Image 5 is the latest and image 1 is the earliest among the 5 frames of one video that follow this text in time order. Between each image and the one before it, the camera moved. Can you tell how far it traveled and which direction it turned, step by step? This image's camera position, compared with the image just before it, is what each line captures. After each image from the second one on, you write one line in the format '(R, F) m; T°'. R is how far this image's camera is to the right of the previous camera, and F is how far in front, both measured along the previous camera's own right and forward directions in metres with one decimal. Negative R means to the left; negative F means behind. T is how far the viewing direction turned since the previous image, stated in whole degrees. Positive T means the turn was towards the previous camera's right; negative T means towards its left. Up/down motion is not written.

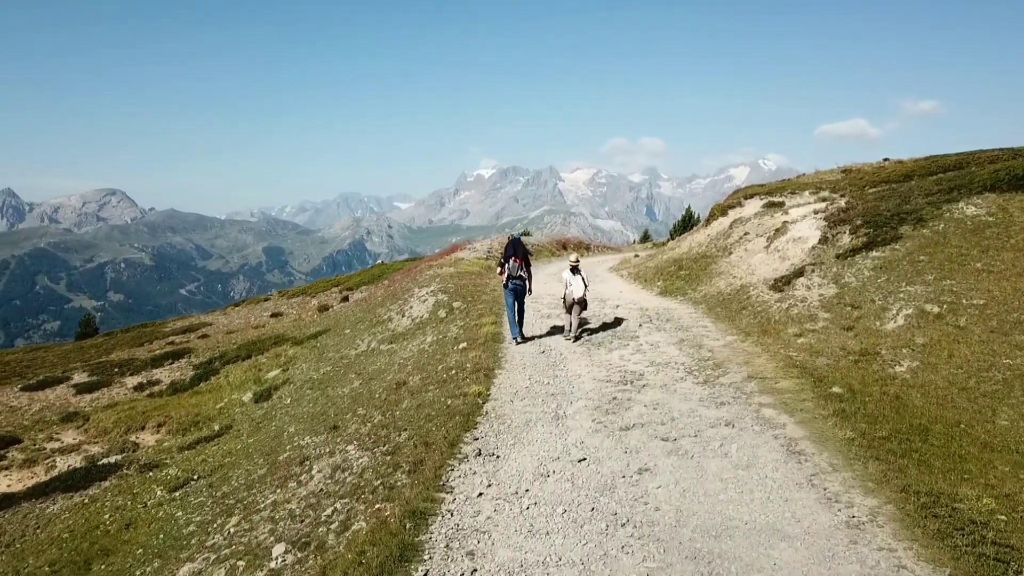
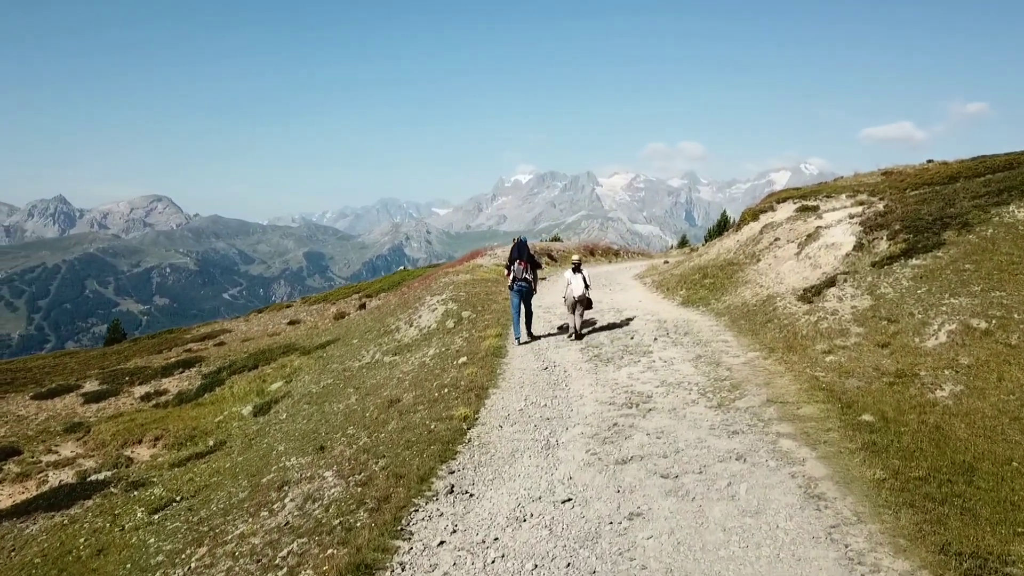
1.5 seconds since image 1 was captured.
(+1.1, +1.4) m; -3°
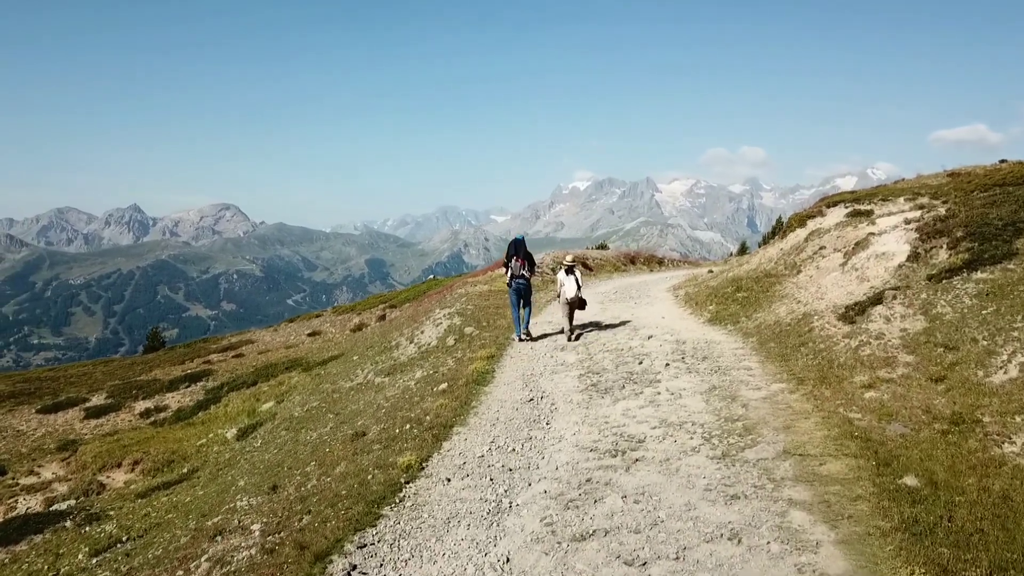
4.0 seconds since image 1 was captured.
(+2.2, +2.5) m; -5°
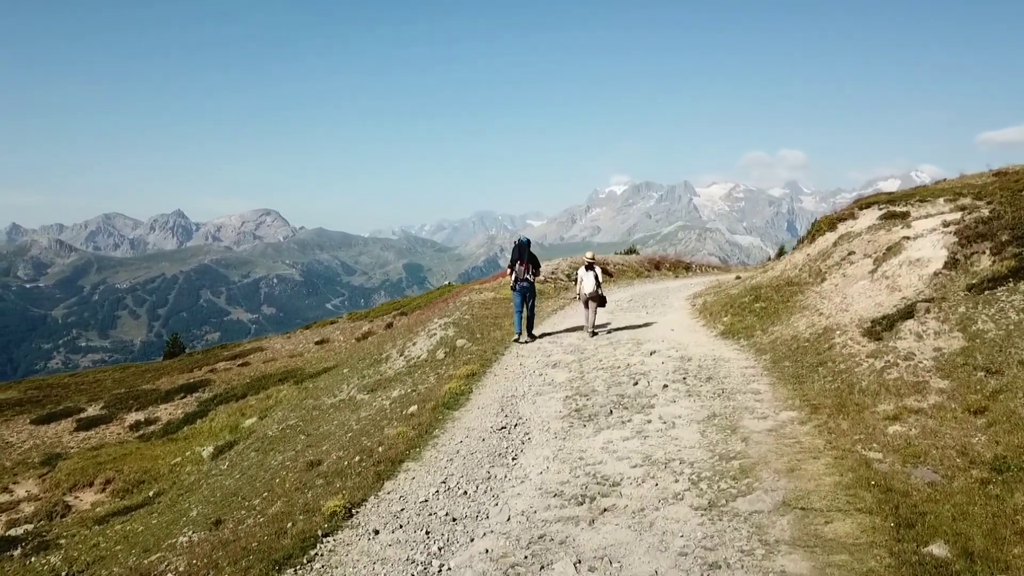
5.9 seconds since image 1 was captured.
(+1.8, +1.9) m; -3°
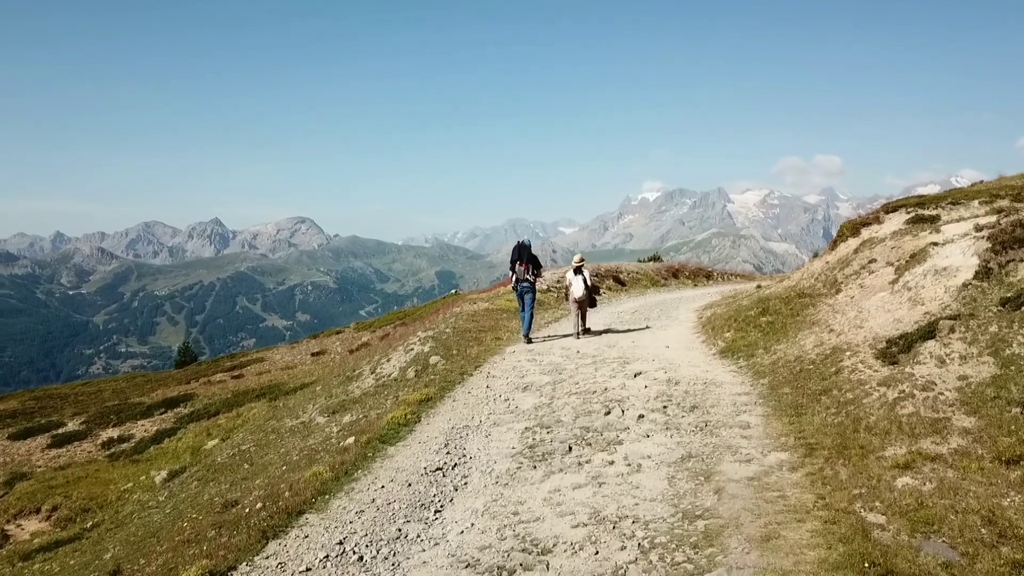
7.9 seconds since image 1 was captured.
(+2.4, +2.3) m; -3°
